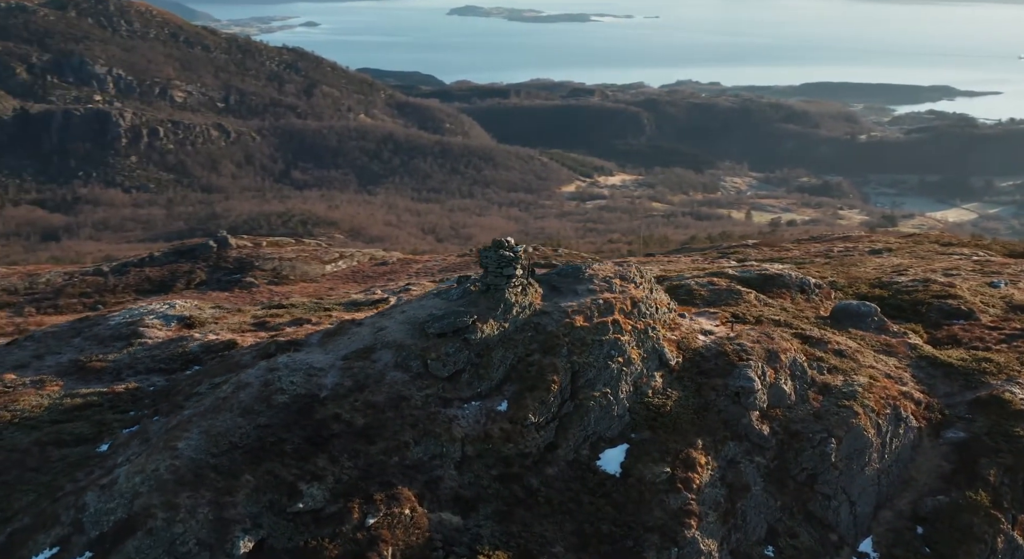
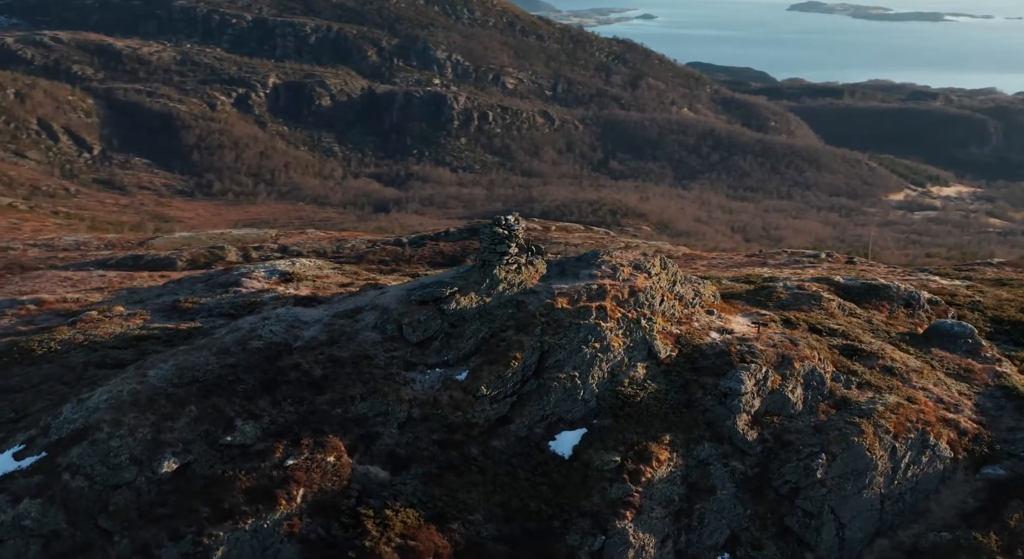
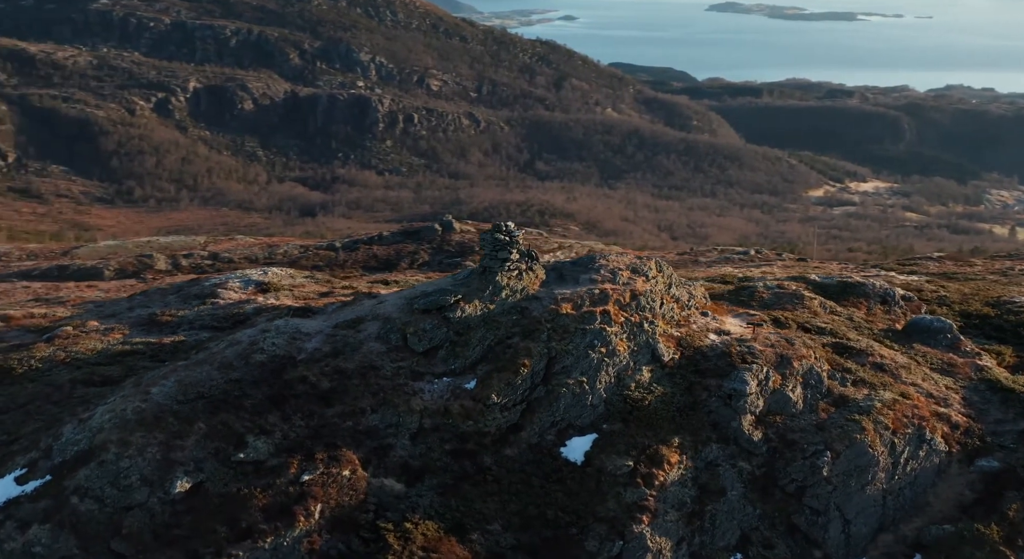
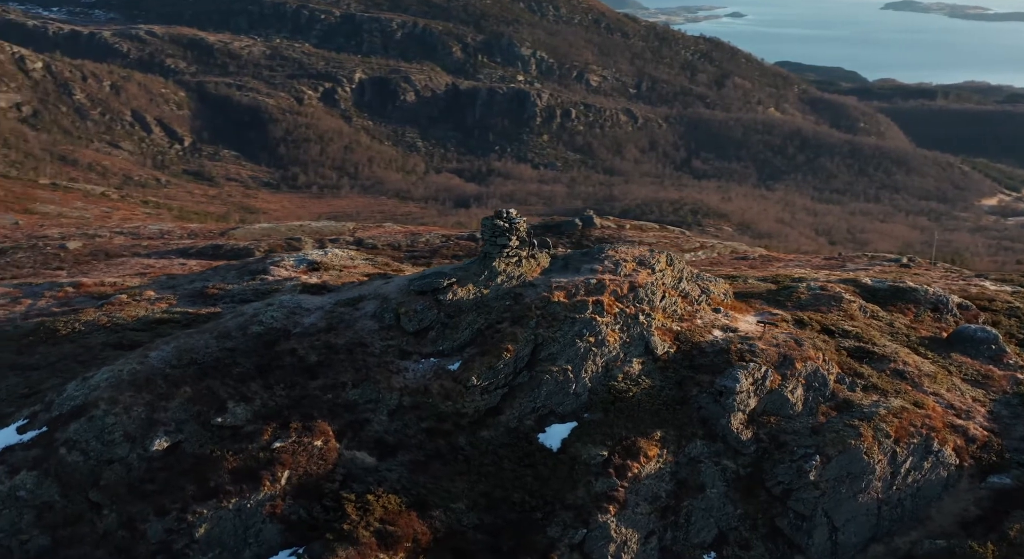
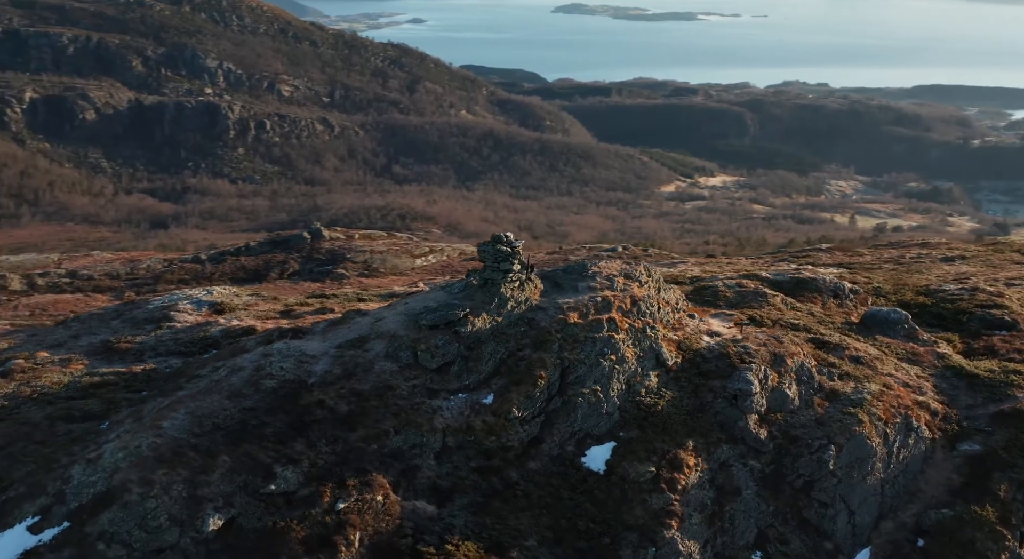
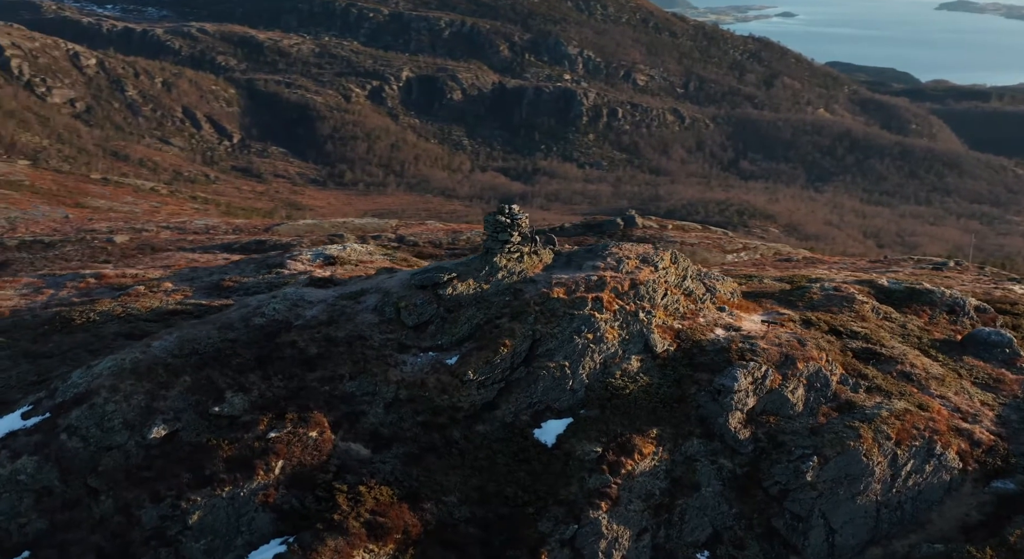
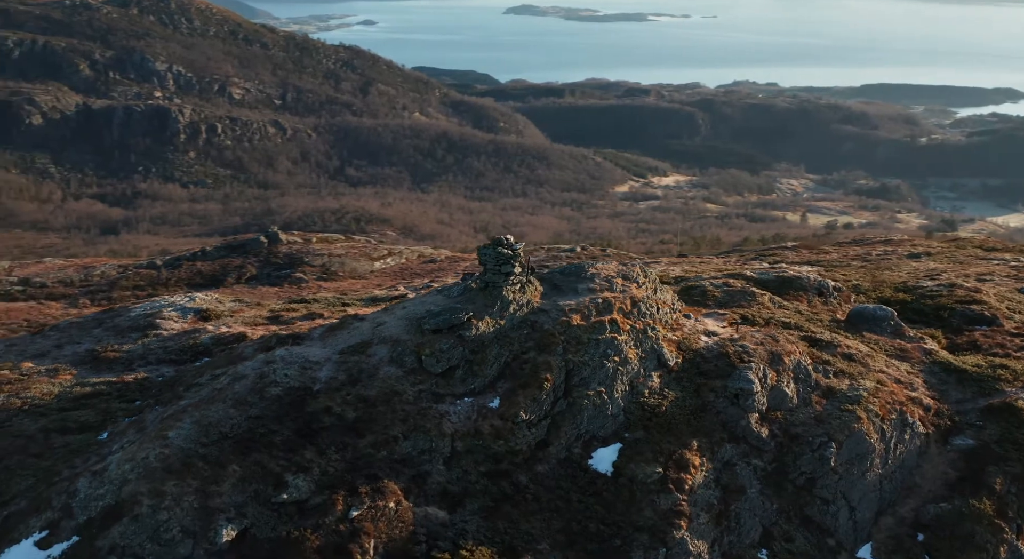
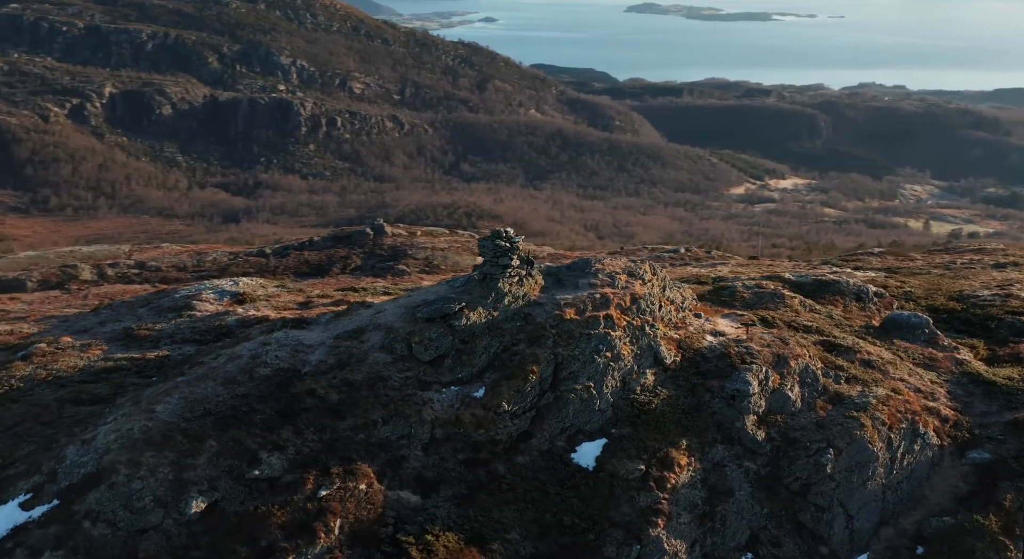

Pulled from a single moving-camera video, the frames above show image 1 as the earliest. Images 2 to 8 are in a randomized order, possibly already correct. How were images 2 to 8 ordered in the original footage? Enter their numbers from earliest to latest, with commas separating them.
7, 5, 8, 3, 2, 4, 6
